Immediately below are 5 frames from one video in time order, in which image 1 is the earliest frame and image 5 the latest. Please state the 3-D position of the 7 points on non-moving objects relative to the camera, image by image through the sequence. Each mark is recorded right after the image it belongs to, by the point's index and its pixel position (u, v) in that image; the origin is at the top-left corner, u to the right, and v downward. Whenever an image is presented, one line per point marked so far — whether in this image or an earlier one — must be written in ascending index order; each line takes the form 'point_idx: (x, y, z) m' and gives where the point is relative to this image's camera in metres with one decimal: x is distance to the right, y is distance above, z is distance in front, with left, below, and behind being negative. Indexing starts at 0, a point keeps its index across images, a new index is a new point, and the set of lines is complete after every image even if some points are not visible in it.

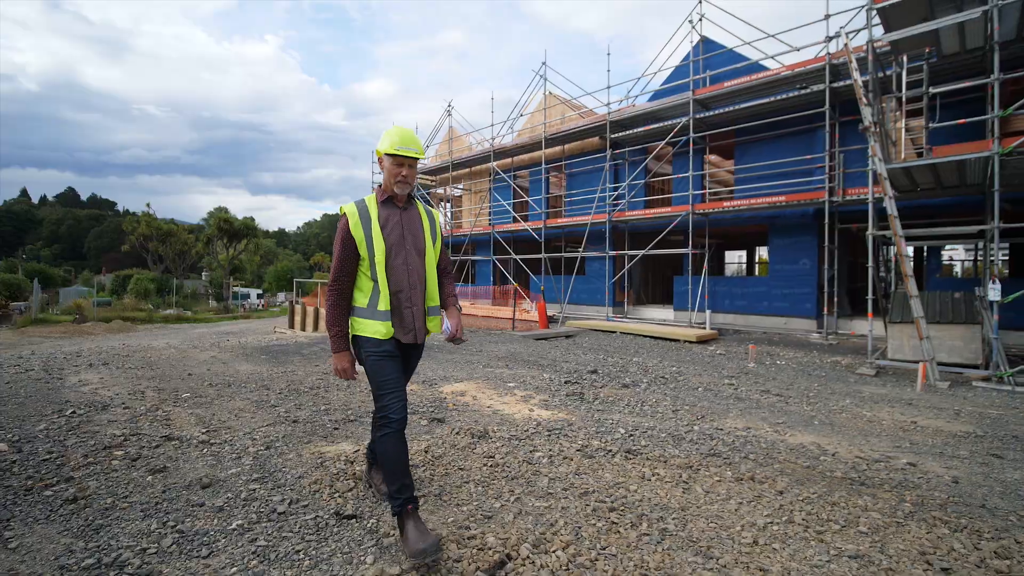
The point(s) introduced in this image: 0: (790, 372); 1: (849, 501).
0: (+4.6, -1.4, +7.9) m
1: (+2.1, -1.3, +3.0) m
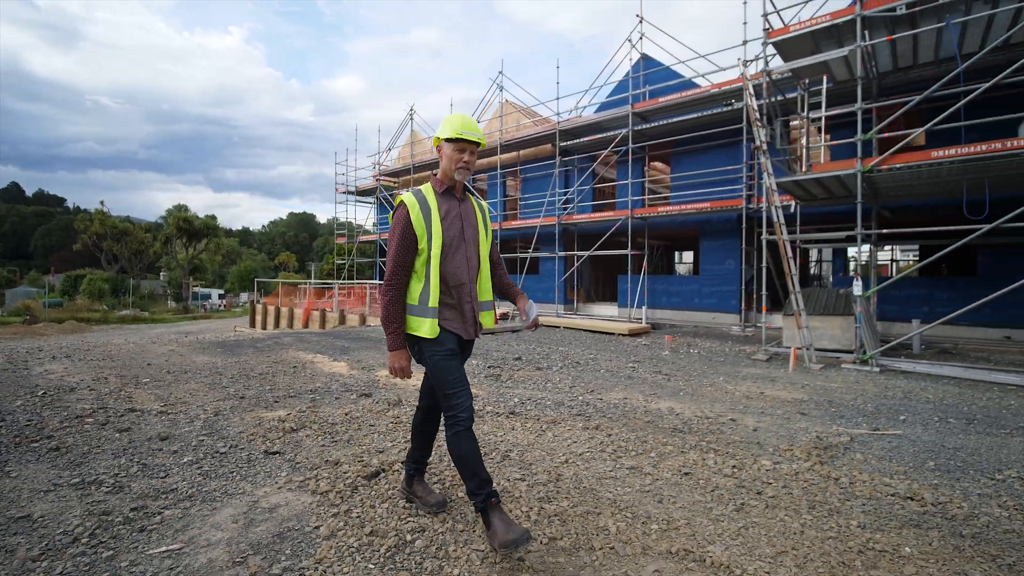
0: (+3.5, -1.4, +9.1) m
1: (+1.2, -1.3, +4.0) m
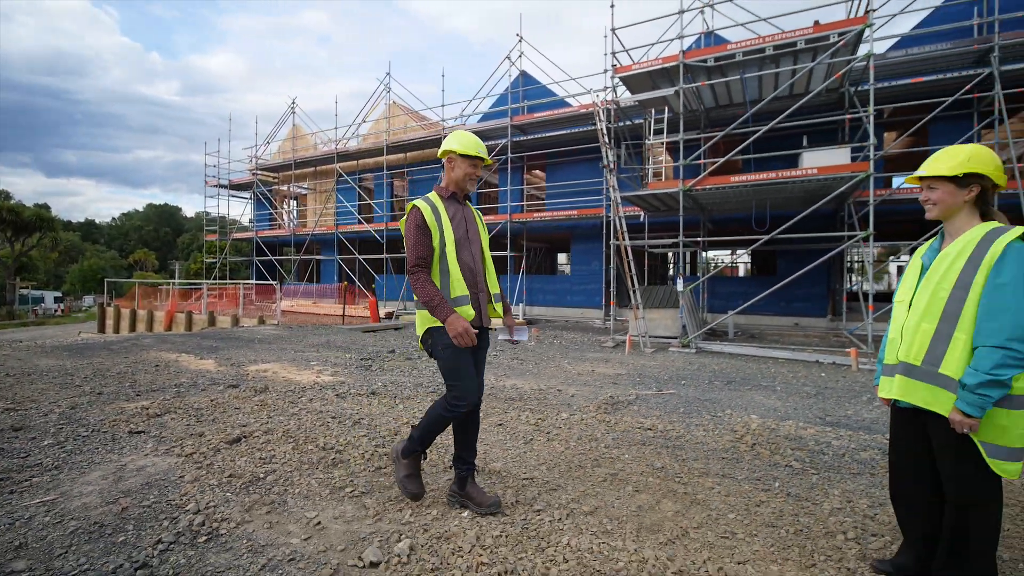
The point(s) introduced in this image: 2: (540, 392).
0: (+0.9, -1.3, +10.4) m
1: (-0.2, -1.2, +5.0) m
2: (+0.3, -1.3, +5.8) m
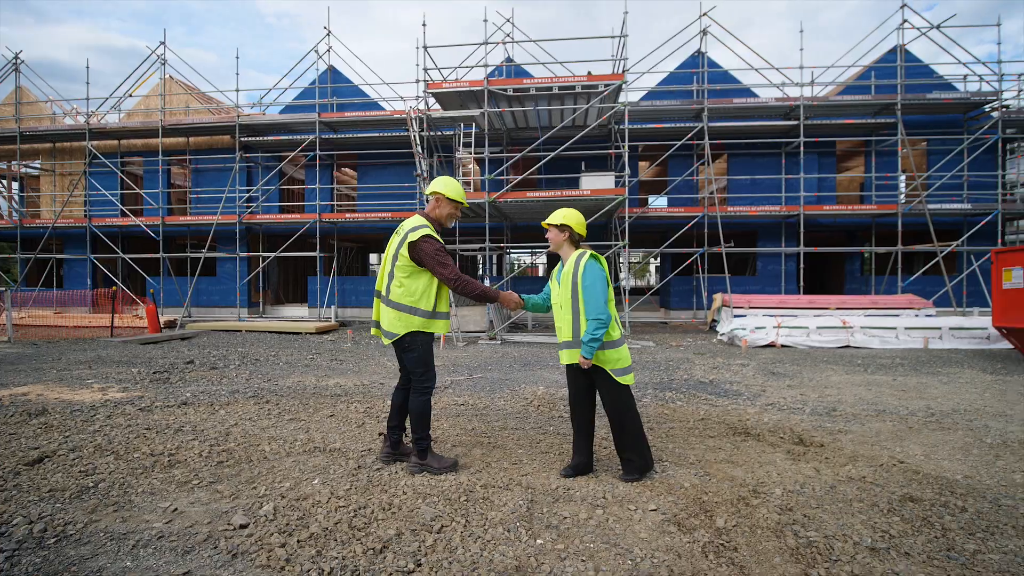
0: (-3.2, -1.3, +10.8) m
1: (-2.2, -1.3, +5.3) m
2: (-2.0, -1.3, +6.3) m
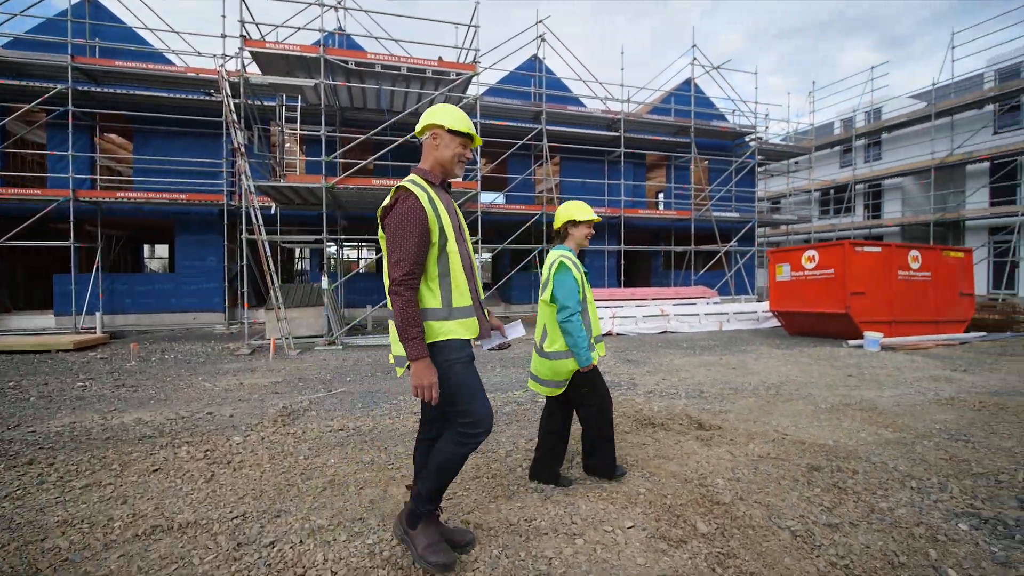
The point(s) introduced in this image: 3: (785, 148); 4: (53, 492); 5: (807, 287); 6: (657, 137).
0: (-6.0, -1.4, +8.5) m
1: (-3.1, -1.3, +3.8) m
2: (-3.3, -1.3, +4.8) m
3: (+10.5, +5.4, +18.2) m
4: (-2.9, -1.3, +3.0) m
5: (+6.1, 0.0, +9.7) m
6: (+5.2, +5.4, +17.1) m
